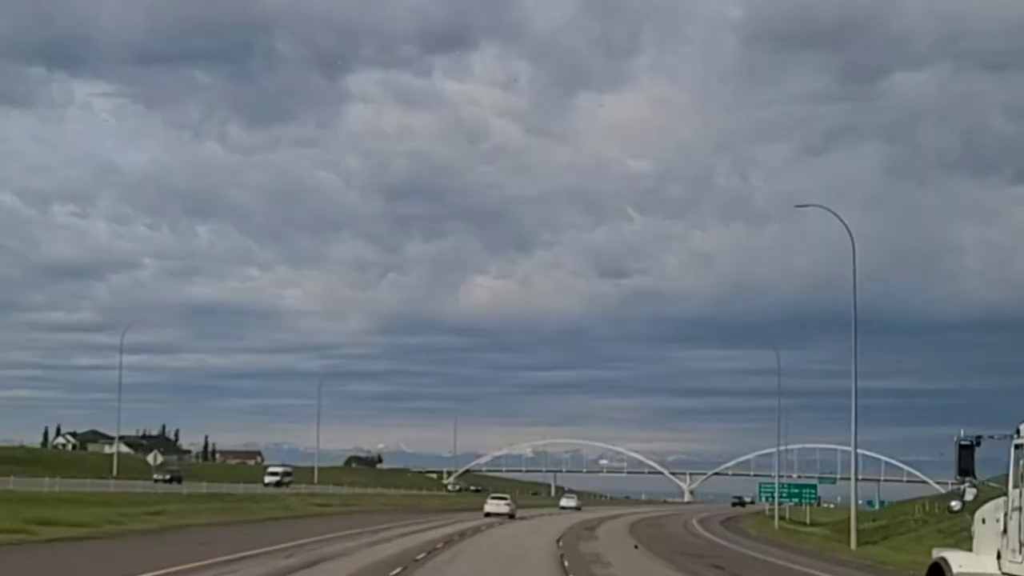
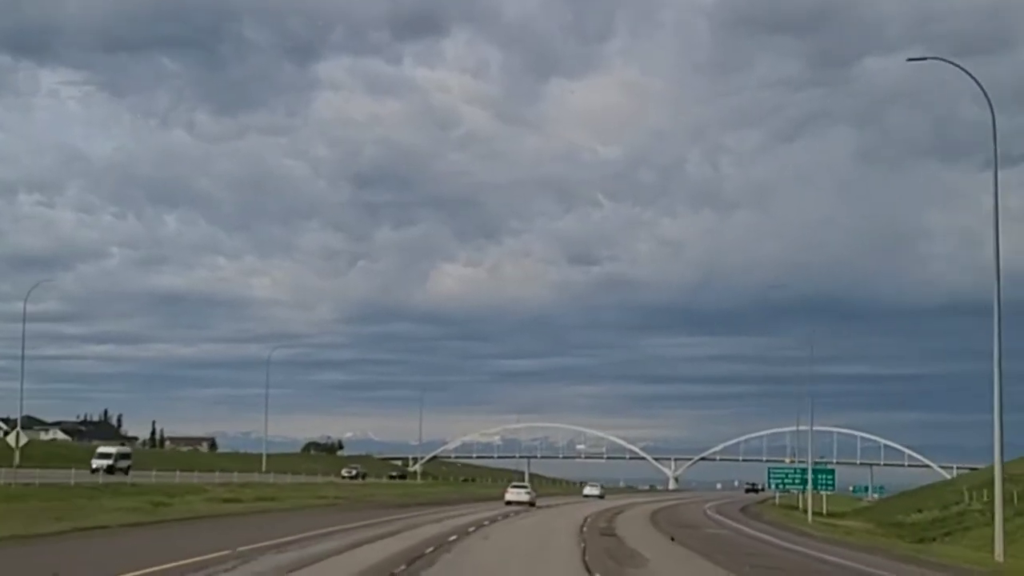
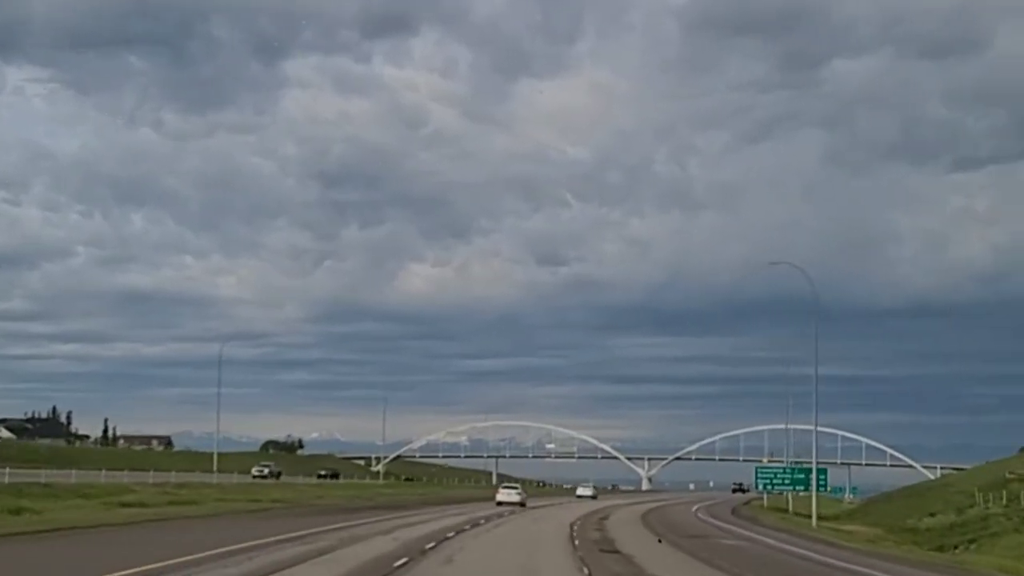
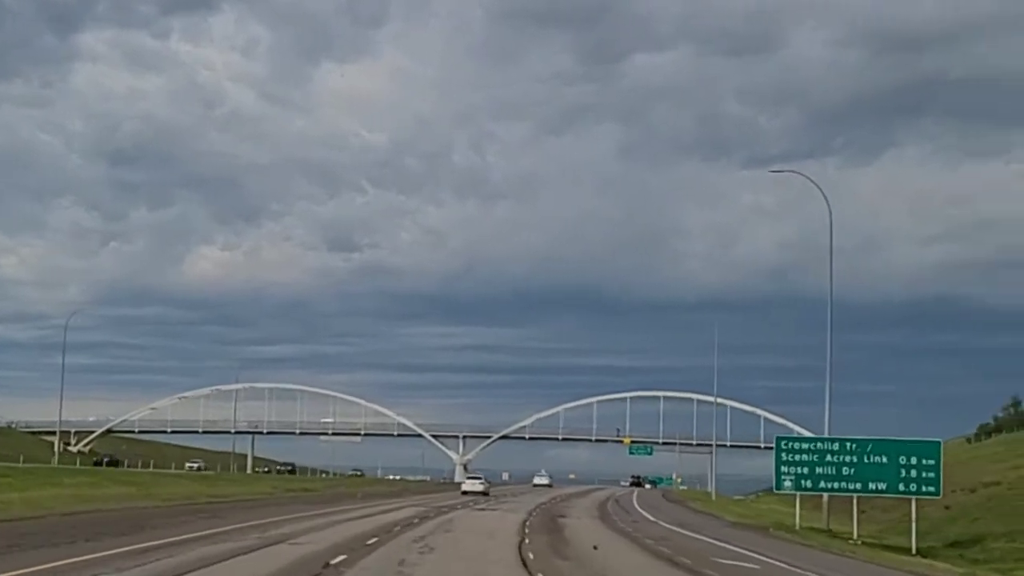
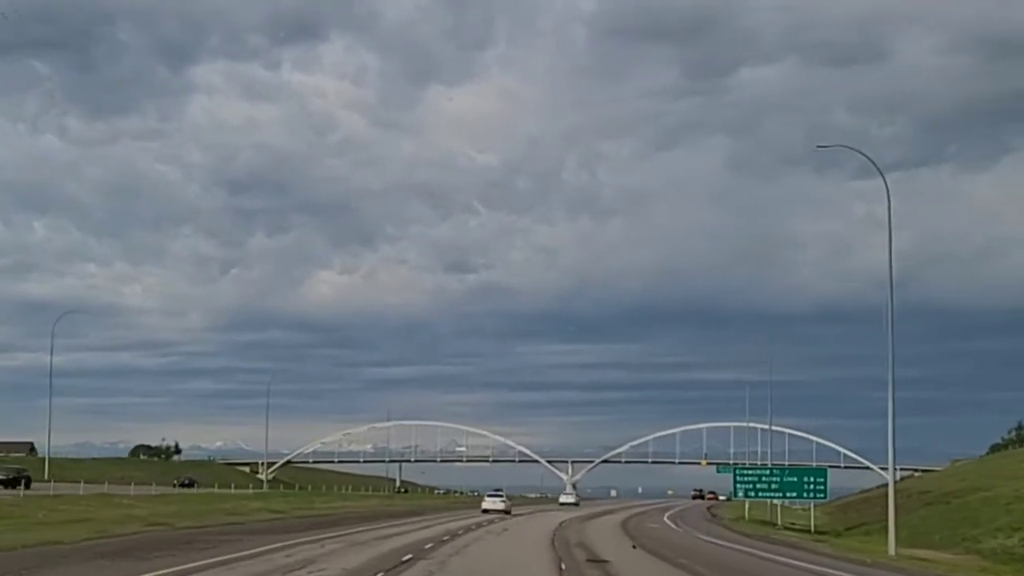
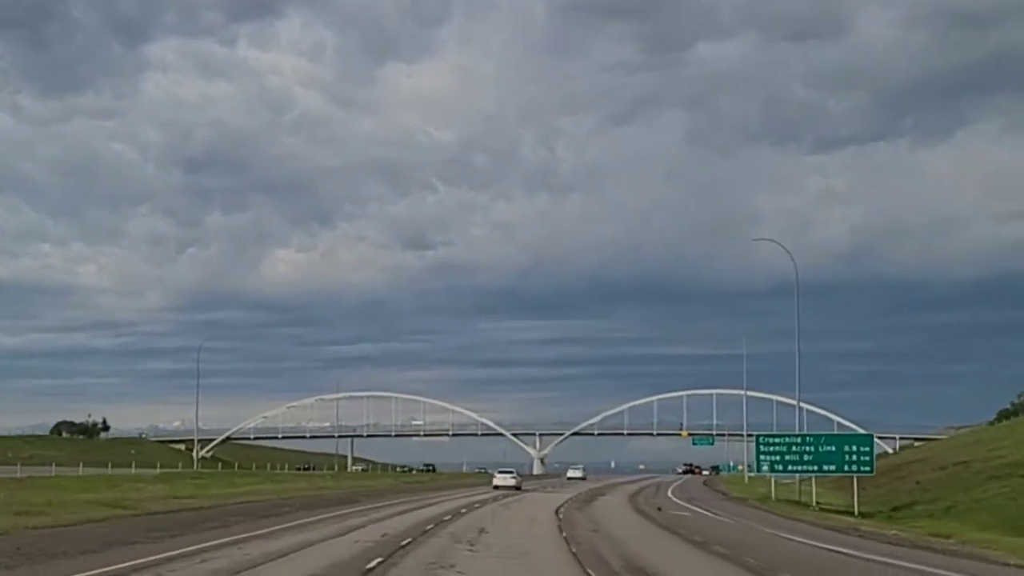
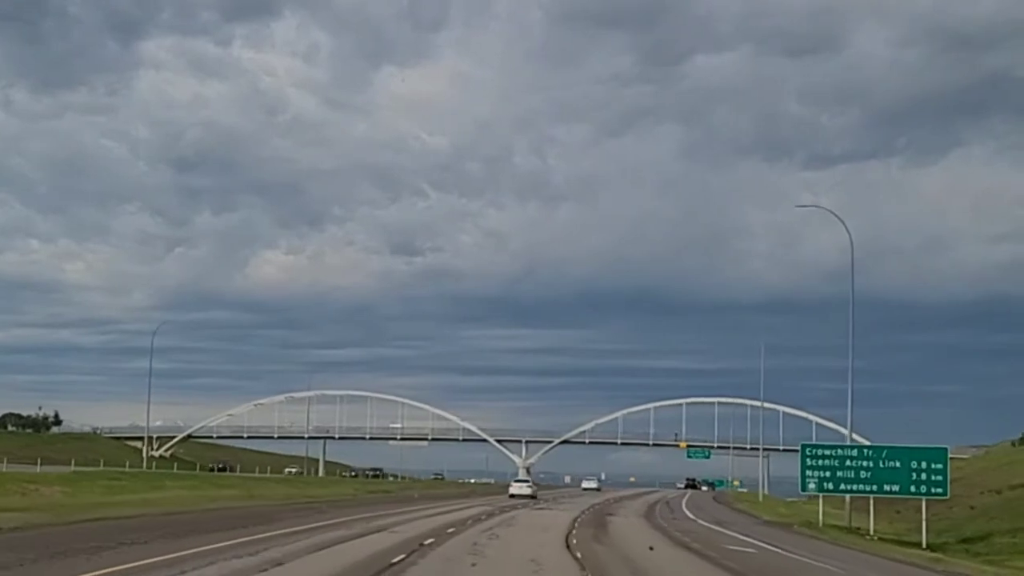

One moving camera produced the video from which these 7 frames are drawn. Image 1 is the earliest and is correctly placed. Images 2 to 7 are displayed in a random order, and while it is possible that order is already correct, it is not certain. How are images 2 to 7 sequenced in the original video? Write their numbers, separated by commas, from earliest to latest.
2, 3, 5, 6, 7, 4
